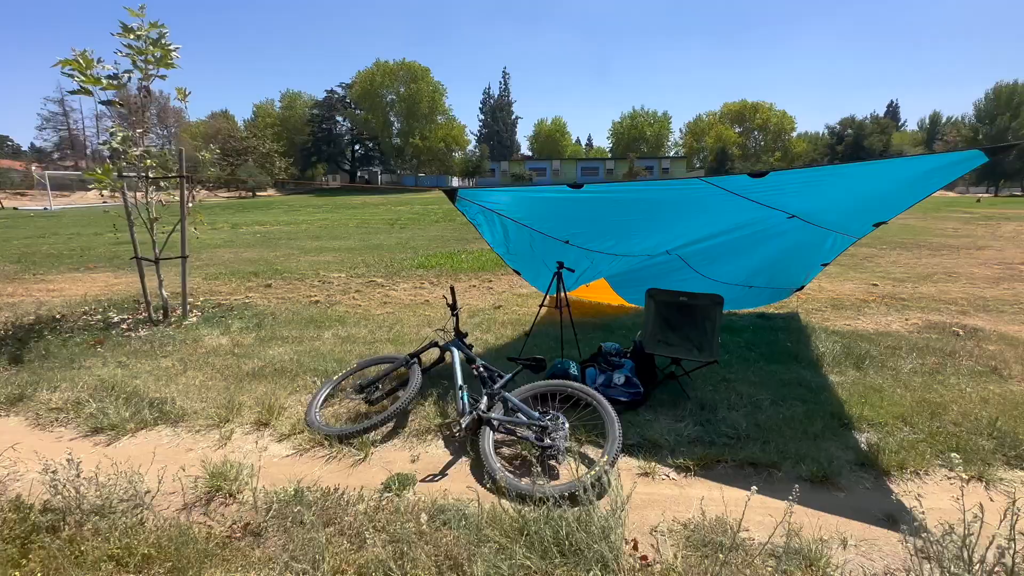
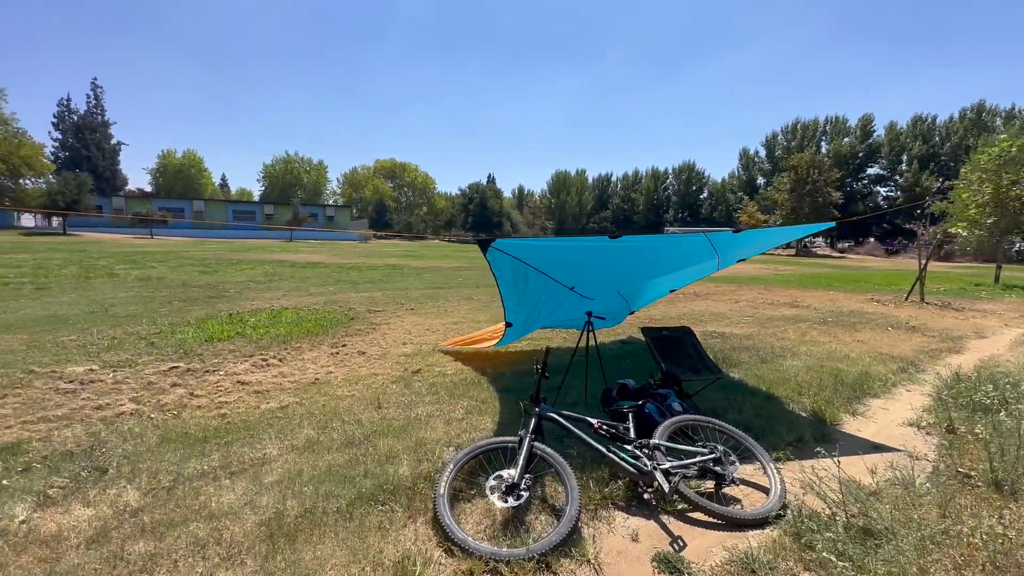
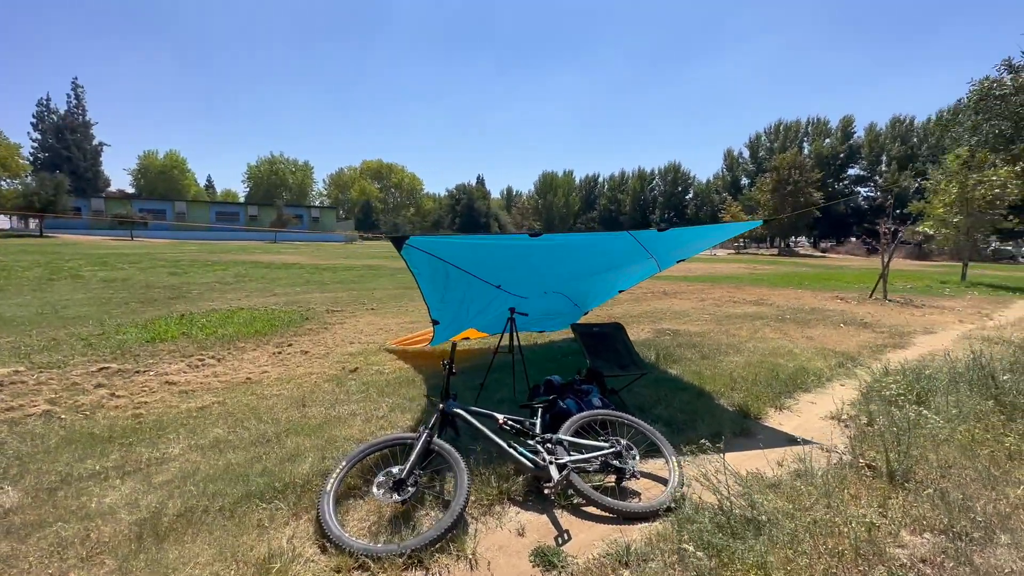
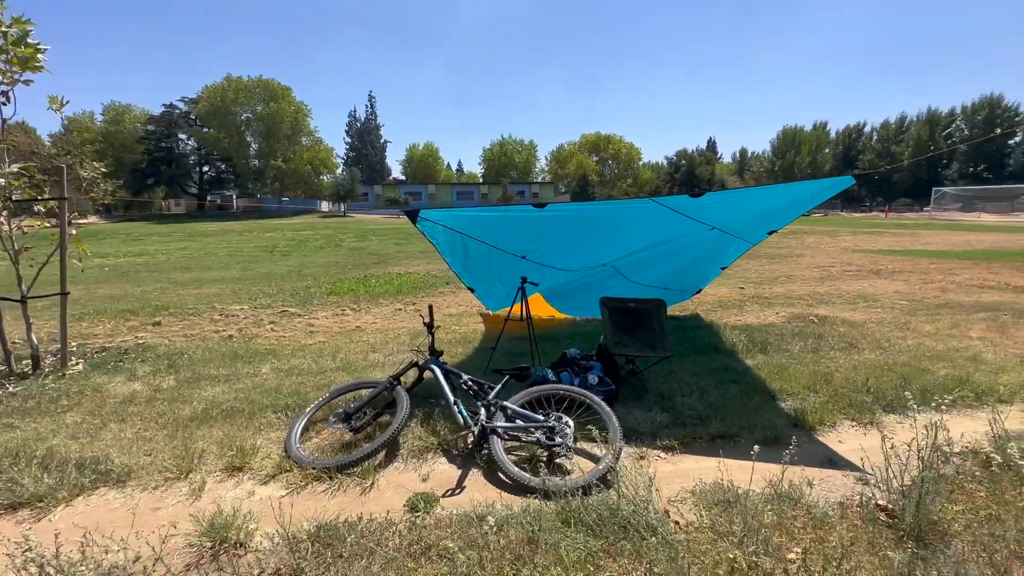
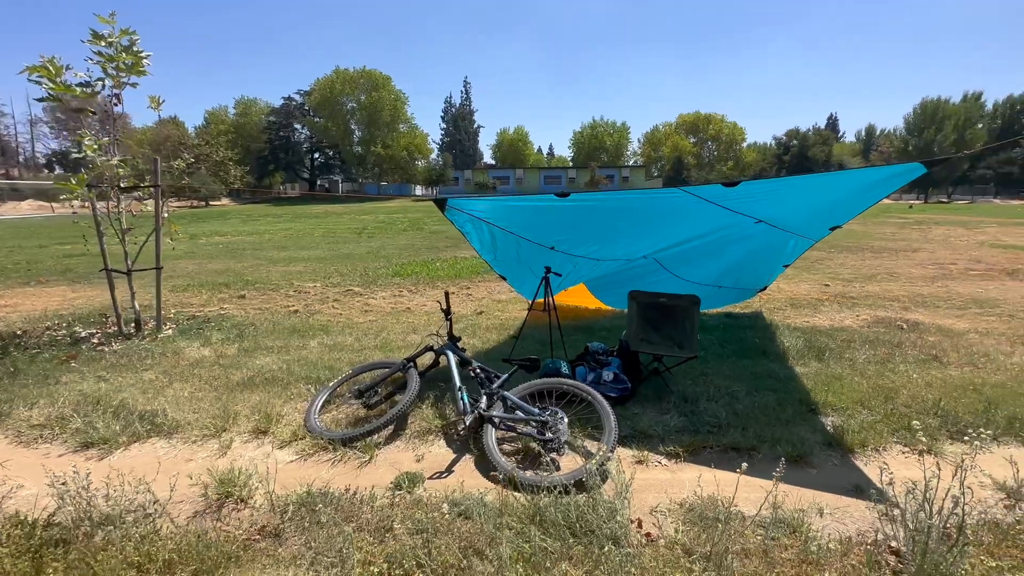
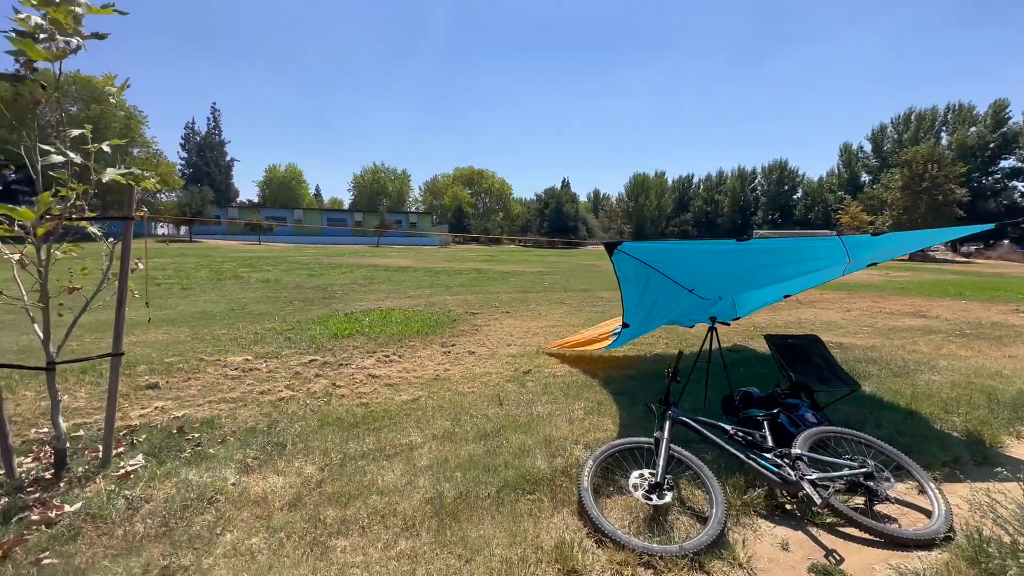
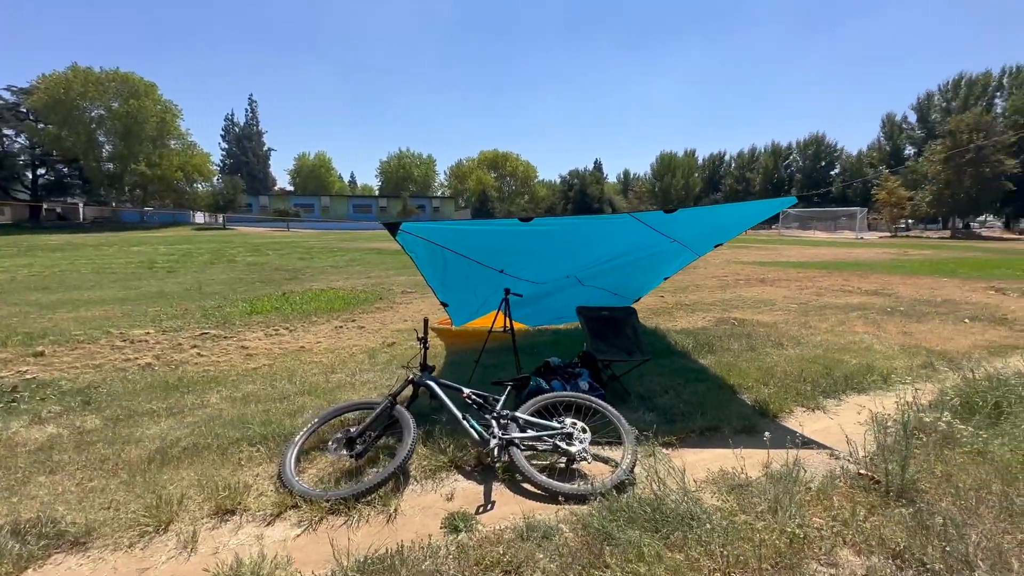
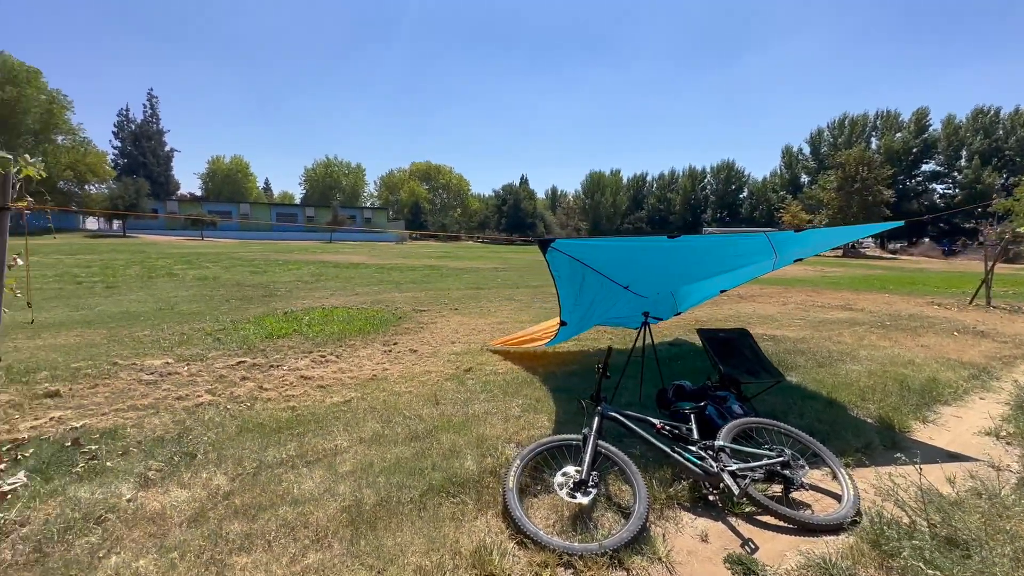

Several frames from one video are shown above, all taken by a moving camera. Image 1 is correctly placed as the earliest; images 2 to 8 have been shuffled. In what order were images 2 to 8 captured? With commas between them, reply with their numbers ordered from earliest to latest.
5, 4, 7, 3, 2, 8, 6
